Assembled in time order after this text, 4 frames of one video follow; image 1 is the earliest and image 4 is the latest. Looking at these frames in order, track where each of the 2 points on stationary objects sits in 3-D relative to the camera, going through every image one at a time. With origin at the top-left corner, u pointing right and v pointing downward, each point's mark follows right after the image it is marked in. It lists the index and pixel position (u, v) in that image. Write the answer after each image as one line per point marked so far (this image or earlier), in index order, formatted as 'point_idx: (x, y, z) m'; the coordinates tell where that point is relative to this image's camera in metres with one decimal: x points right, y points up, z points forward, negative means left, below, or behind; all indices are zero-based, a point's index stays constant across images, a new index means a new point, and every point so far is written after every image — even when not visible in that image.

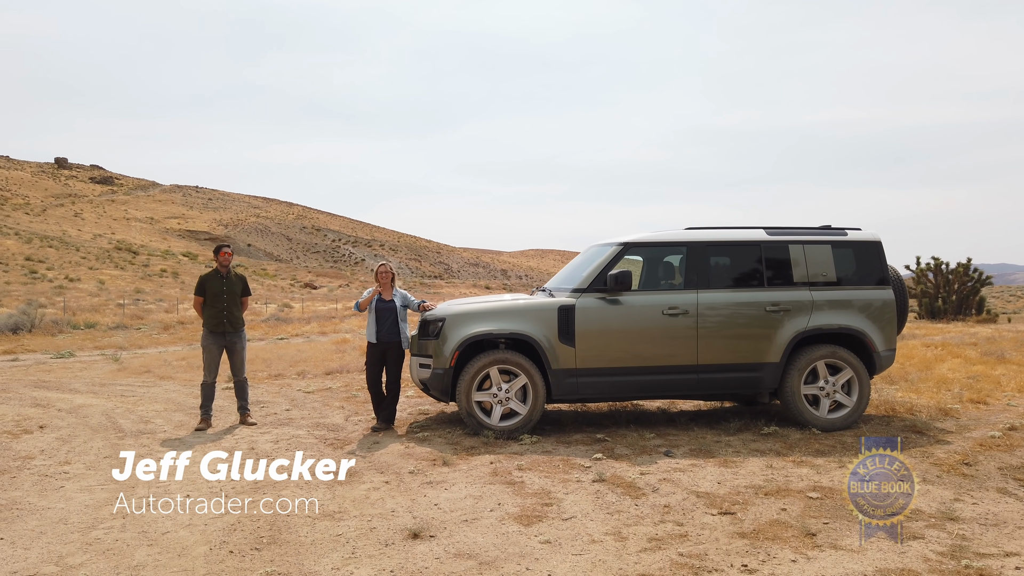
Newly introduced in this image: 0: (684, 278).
0: (+1.5, +0.1, +6.7) m
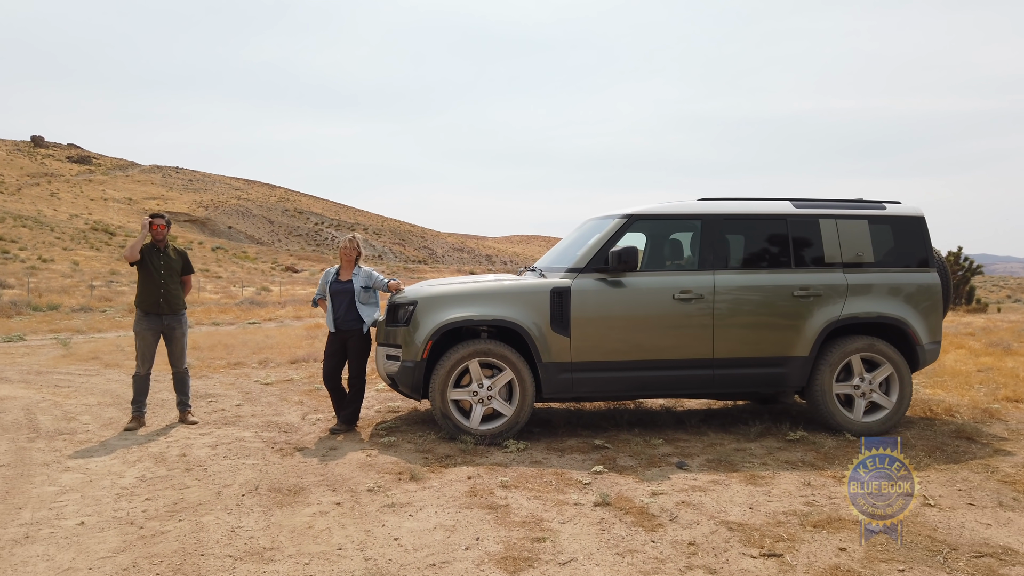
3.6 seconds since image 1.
0: (+1.4, +0.2, +5.7) m
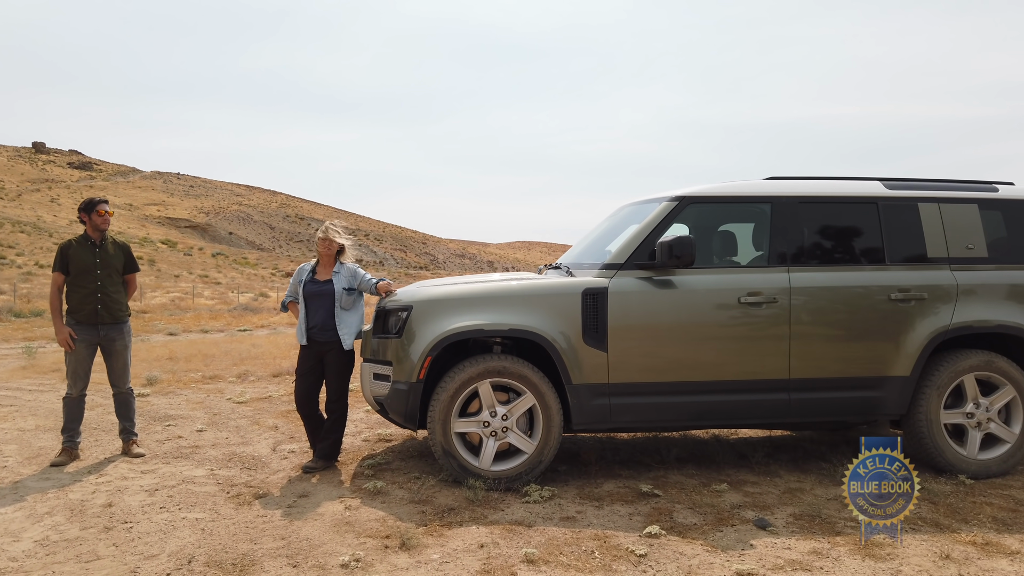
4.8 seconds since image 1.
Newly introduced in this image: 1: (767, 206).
0: (+1.5, +0.2, +4.5) m
1: (+1.6, +0.5, +4.6) m
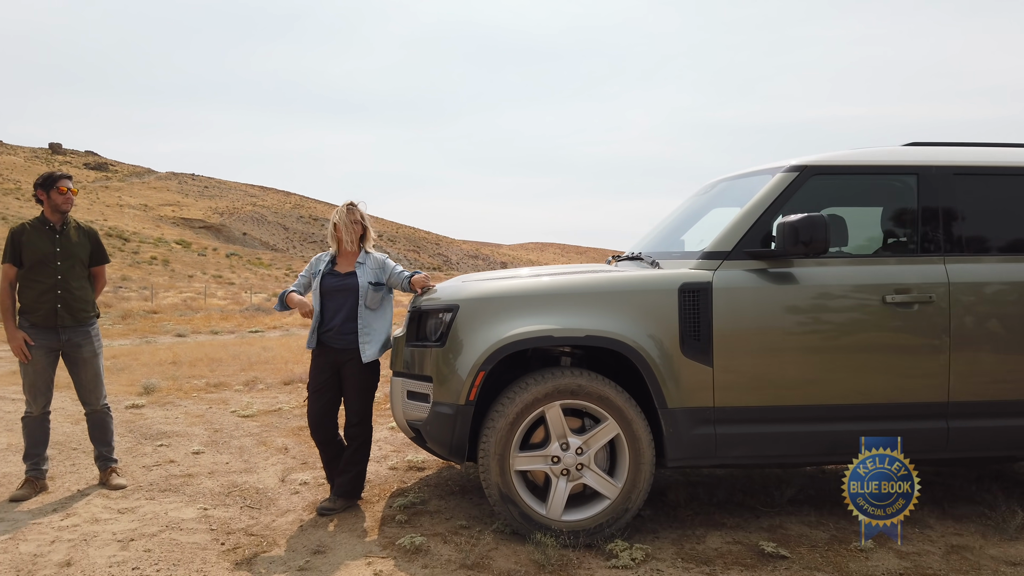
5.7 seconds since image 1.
0: (+1.9, +0.2, +3.5) m
1: (+1.9, +0.5, +3.6) m
